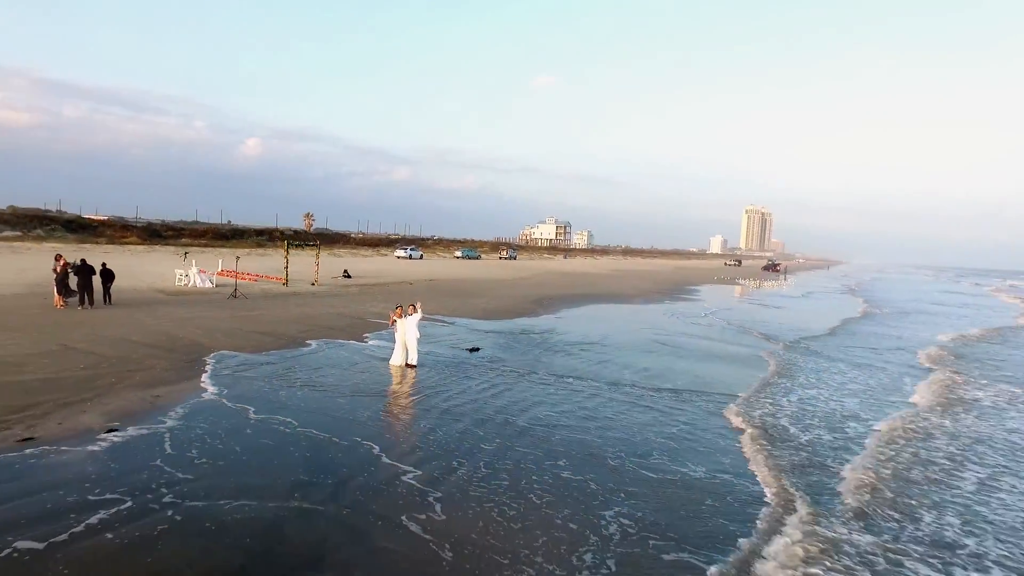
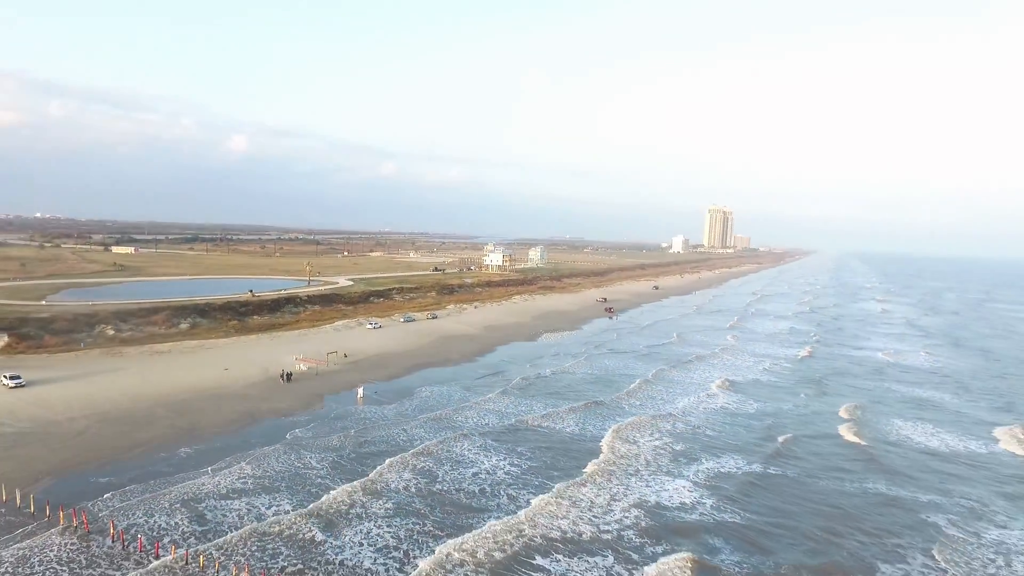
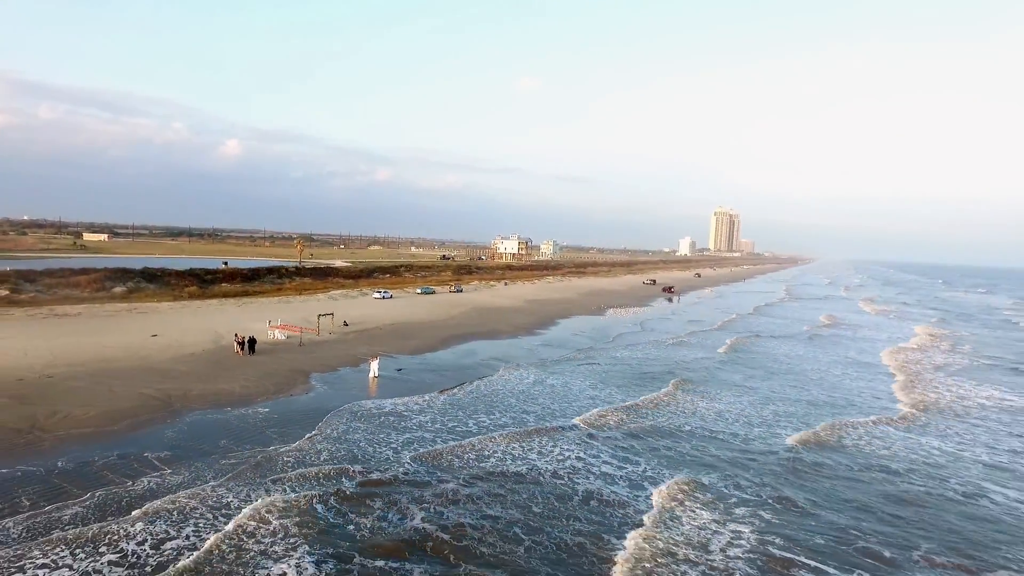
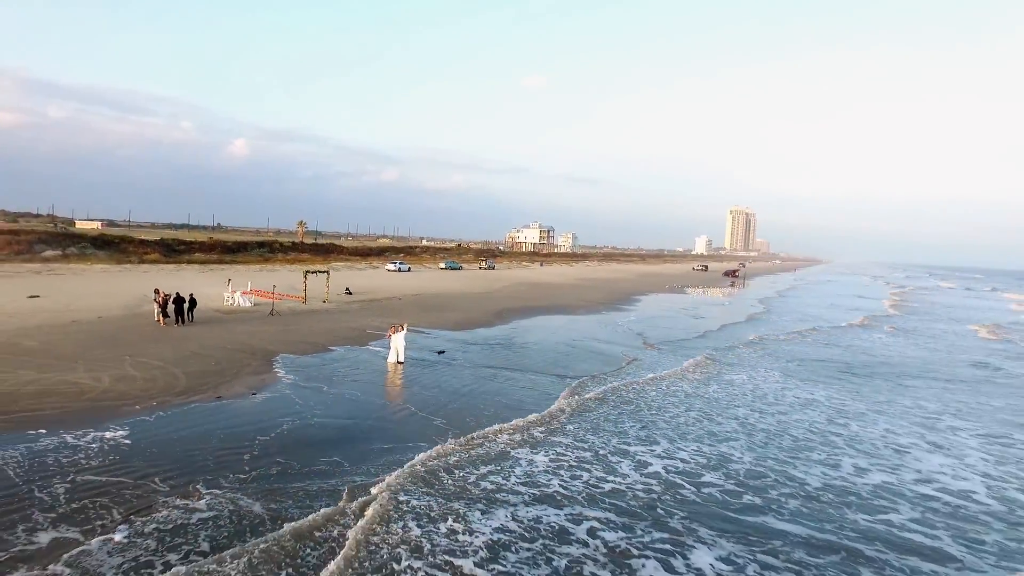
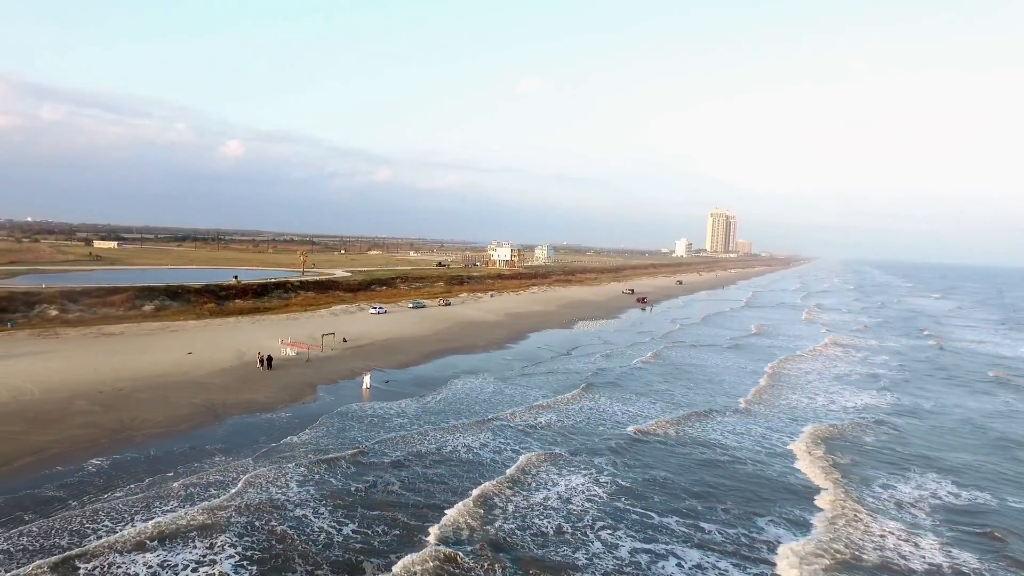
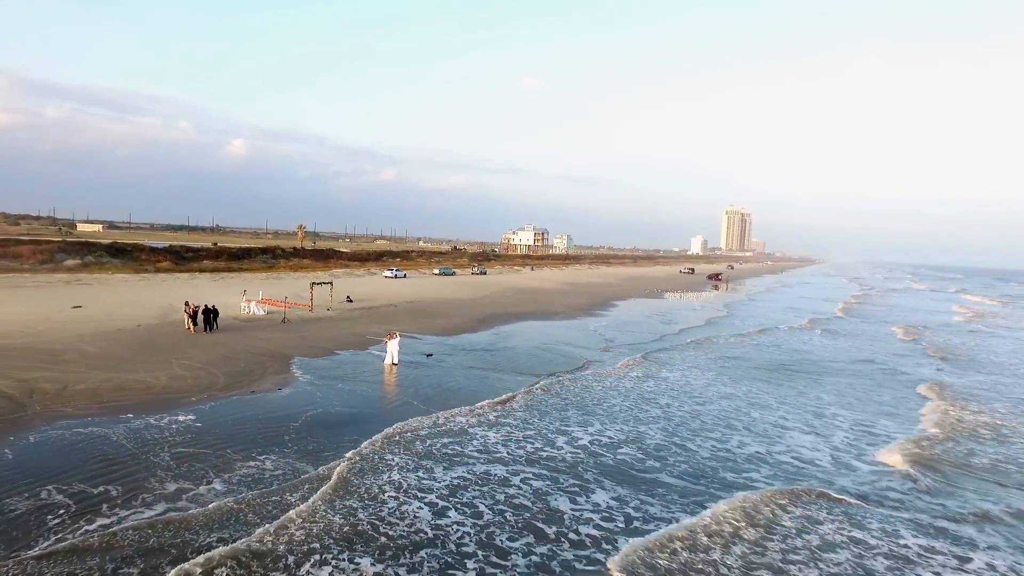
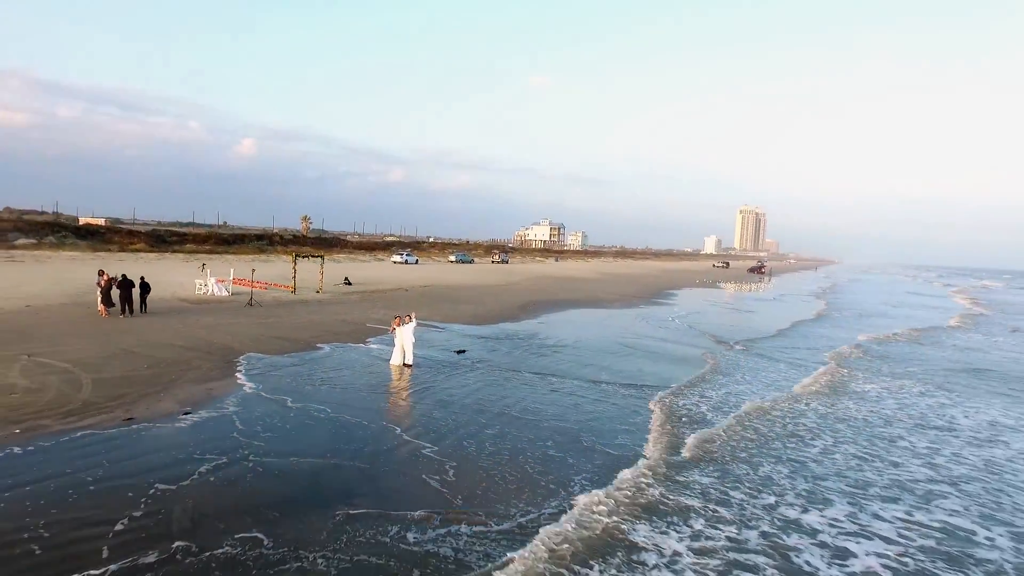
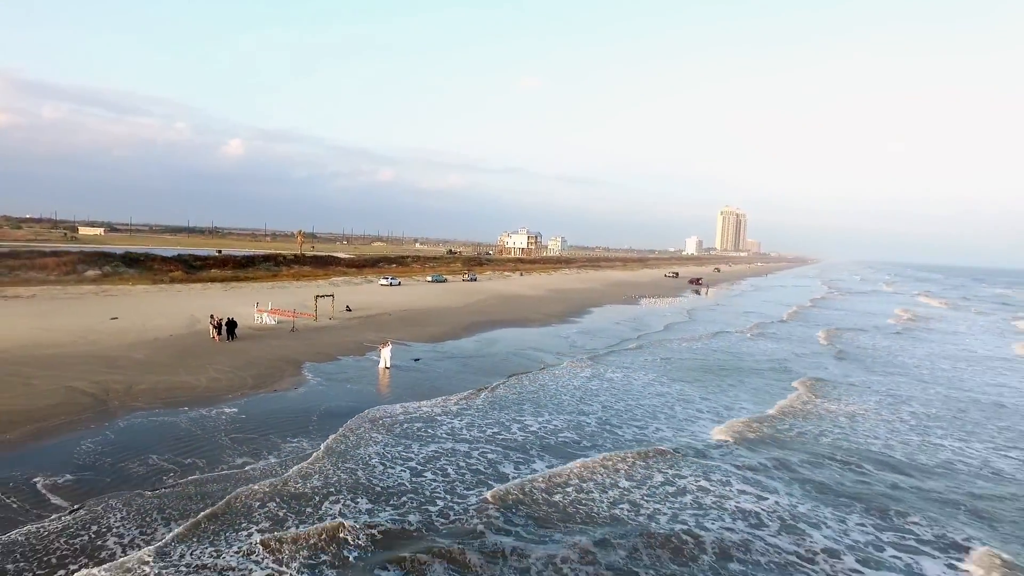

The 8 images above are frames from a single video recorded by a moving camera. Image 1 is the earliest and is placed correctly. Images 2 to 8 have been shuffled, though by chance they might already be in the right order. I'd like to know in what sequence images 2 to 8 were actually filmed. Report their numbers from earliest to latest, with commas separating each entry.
7, 4, 6, 8, 3, 5, 2
